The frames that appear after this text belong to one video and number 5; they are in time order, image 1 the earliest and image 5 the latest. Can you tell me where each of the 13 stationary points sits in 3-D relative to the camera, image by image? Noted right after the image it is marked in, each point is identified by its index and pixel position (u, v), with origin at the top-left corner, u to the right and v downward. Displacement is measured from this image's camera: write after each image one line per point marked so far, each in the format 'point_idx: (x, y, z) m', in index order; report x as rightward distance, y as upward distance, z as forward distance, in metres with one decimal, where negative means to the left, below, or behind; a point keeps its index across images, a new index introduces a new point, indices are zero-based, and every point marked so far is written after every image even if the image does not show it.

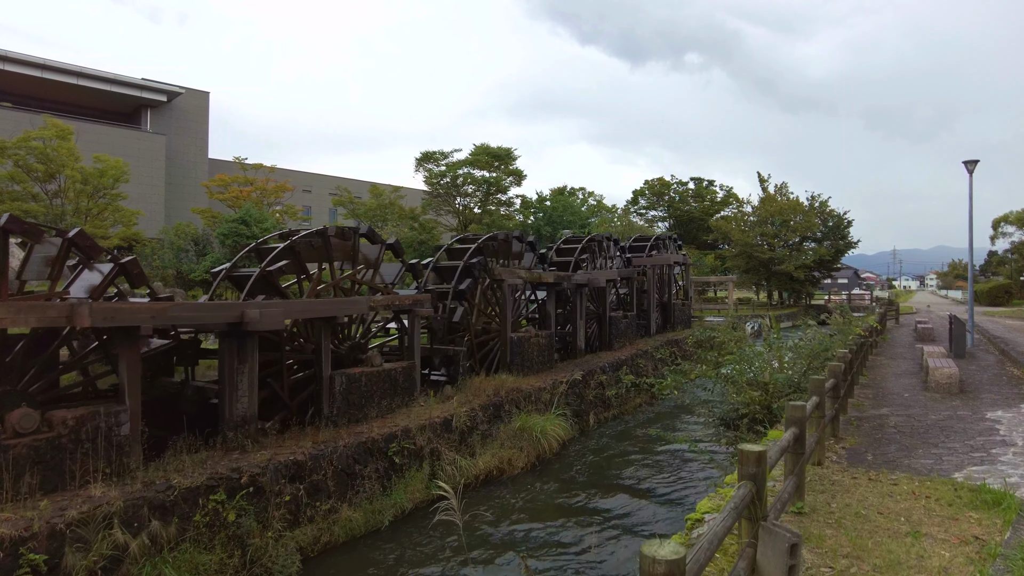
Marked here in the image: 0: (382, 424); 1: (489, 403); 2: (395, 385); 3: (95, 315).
0: (-1.6, -1.6, +7.5) m
1: (-0.3, -1.6, +8.9) m
2: (-1.5, -1.3, +8.2) m
3: (-3.4, -0.2, +5.2) m
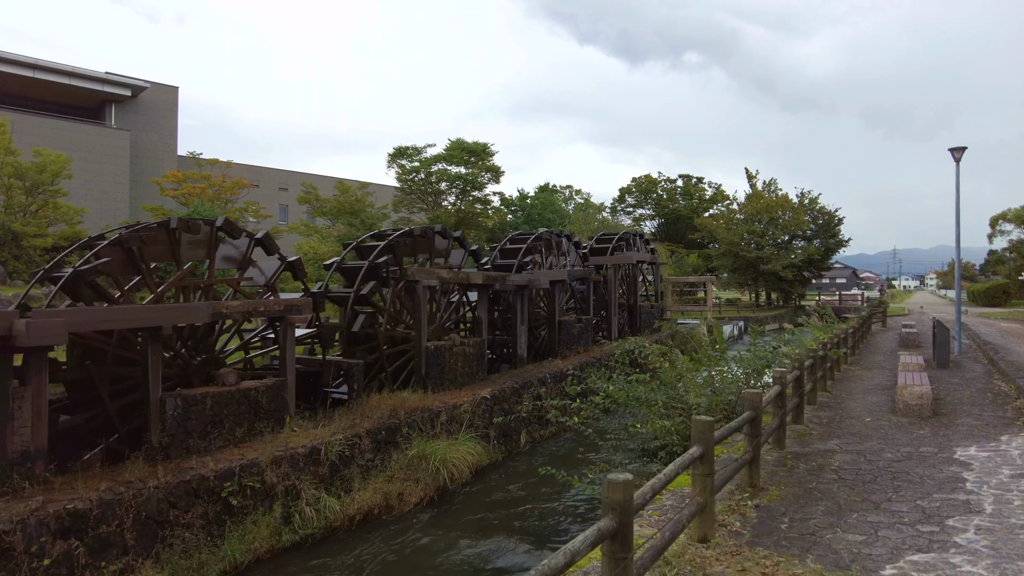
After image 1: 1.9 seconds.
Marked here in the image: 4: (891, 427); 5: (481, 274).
0: (-2.8, -1.6, +6.2) m
1: (-1.6, -1.6, +7.6) m
2: (-2.8, -1.3, +6.9) m
3: (-4.6, -0.2, +3.9) m
4: (+3.6, -1.3, +6.0) m
5: (-0.5, +0.2, +10.3) m
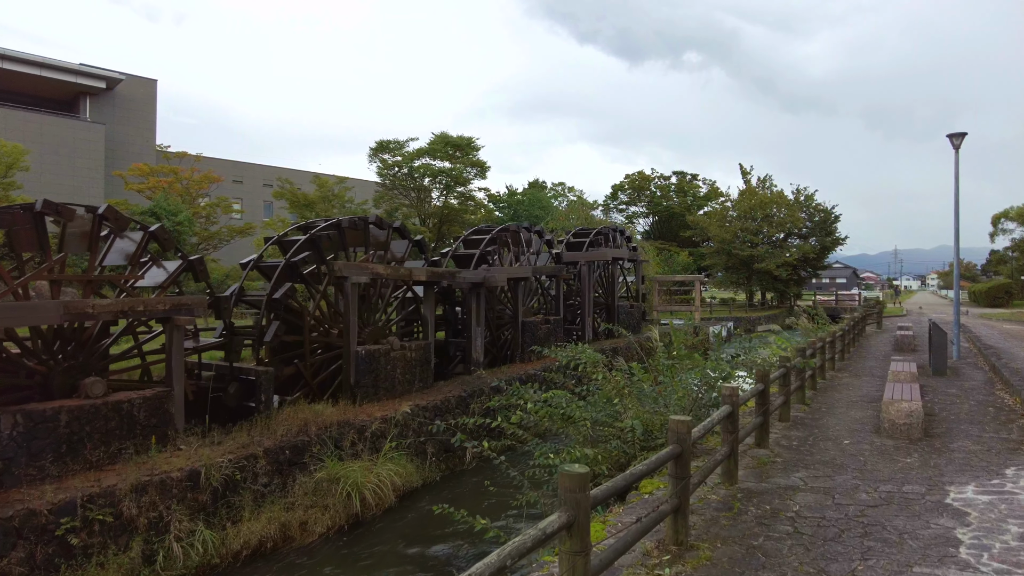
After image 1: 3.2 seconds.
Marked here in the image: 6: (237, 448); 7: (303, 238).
0: (-3.6, -1.6, +5.2) m
1: (-2.3, -1.6, +6.5) m
2: (-3.5, -1.2, +5.9) m
3: (-5.4, -0.2, +2.8) m
4: (+2.8, -1.3, +5.0) m
5: (-1.3, +0.3, +9.3) m
6: (-2.7, -1.6, +6.3) m
7: (-2.6, +0.7, +8.8) m
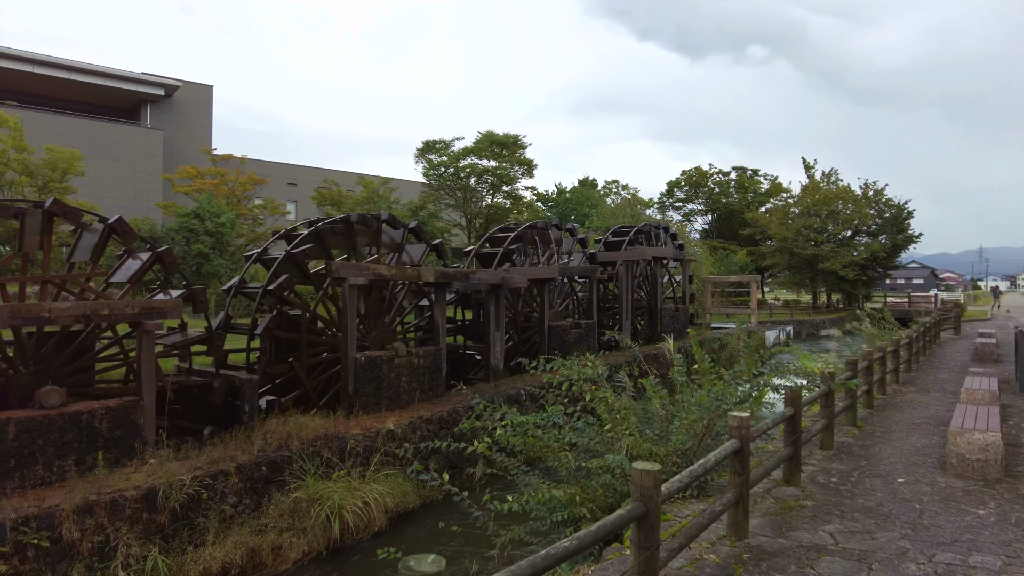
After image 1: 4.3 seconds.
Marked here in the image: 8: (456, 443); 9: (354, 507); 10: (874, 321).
0: (-3.7, -1.6, +4.7) m
1: (-2.4, -1.6, +6.0) m
2: (-3.6, -1.3, +5.4) m
3: (-5.7, -0.2, +2.6) m
4: (+2.6, -1.3, +4.0) m
5: (-1.0, +0.2, +8.6) m
6: (-2.7, -1.6, +5.8) m
7: (-2.5, +0.7, +8.3) m
8: (-0.7, -1.9, +7.8) m
9: (-1.5, -2.1, +6.1) m
10: (+8.9, -0.8, +15.8) m
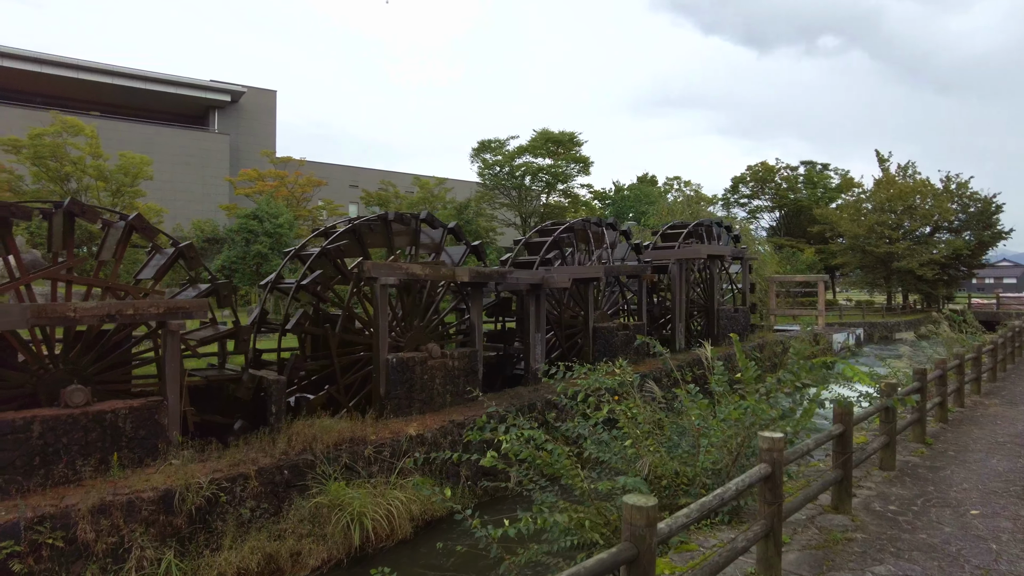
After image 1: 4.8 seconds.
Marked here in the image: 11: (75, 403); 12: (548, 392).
0: (-3.6, -1.6, +4.7) m
1: (-2.1, -1.6, +5.8) m
2: (-3.4, -1.3, +5.4) m
3: (-5.8, -0.2, +2.8) m
4: (+2.6, -1.3, +3.4) m
5: (-0.5, +0.2, +8.4) m
6: (-2.5, -1.6, +5.7) m
7: (-2.0, +0.7, +8.2) m
8: (-0.3, -1.9, +7.5) m
9: (-1.2, -2.1, +5.9) m
10: (+10.0, -0.8, +14.5) m
11: (-3.7, -0.9, +5.4) m
12: (+0.5, -1.4, +8.8) m
